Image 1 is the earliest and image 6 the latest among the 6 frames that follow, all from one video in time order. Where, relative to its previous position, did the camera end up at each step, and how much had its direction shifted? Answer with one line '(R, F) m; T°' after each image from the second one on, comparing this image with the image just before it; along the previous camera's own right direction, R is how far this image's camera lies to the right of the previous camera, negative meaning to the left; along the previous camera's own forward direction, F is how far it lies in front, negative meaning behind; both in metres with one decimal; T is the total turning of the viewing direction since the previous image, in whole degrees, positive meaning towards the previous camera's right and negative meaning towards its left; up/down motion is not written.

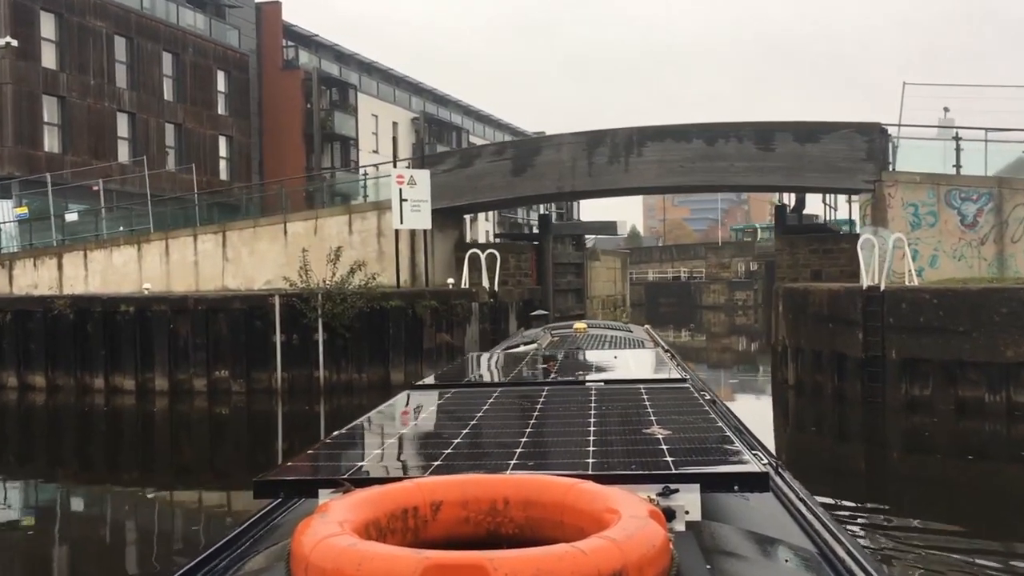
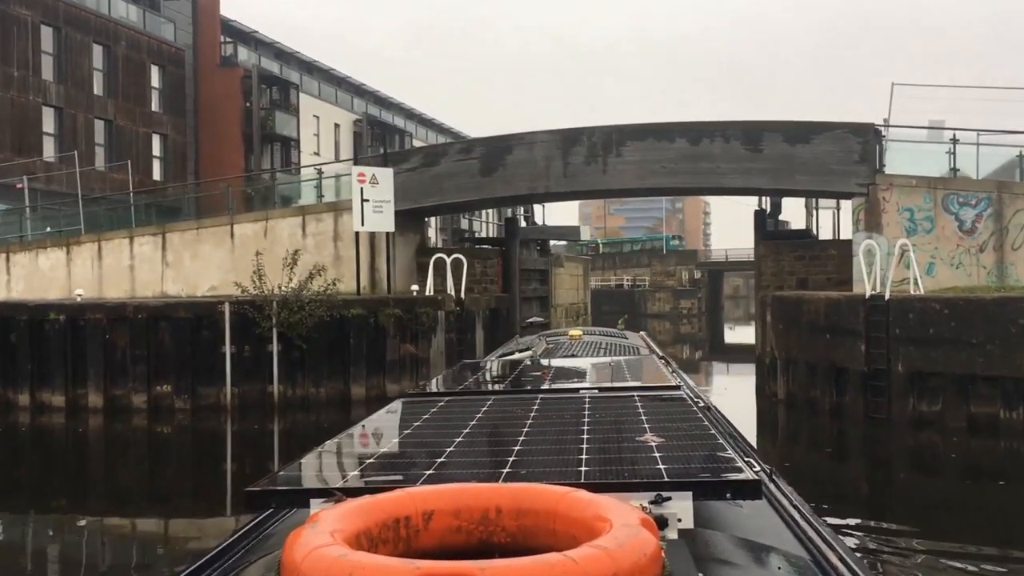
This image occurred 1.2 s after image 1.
(-0.6, +1.1) m; +4°
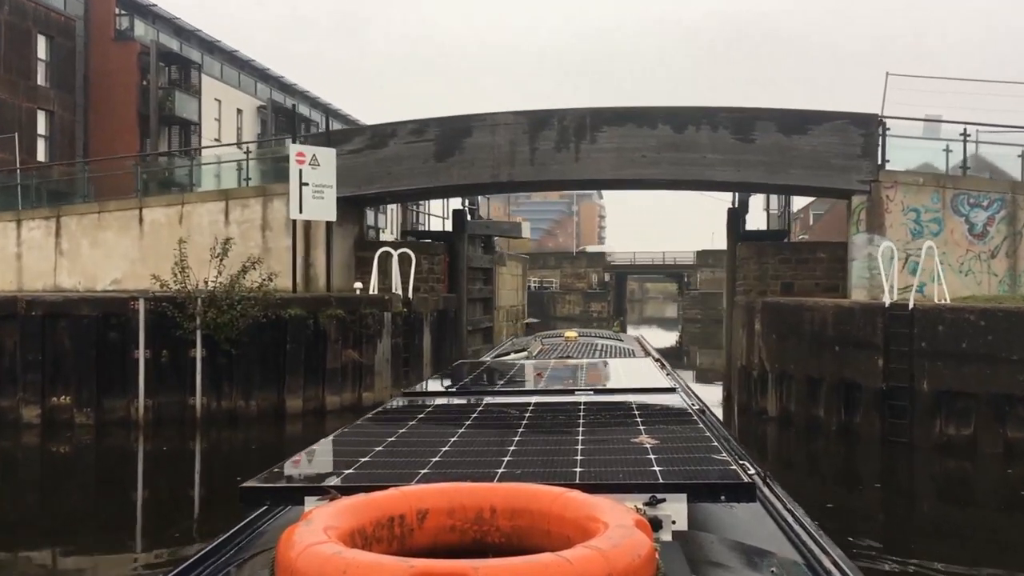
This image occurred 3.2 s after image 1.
(-1.1, +1.8) m; +7°
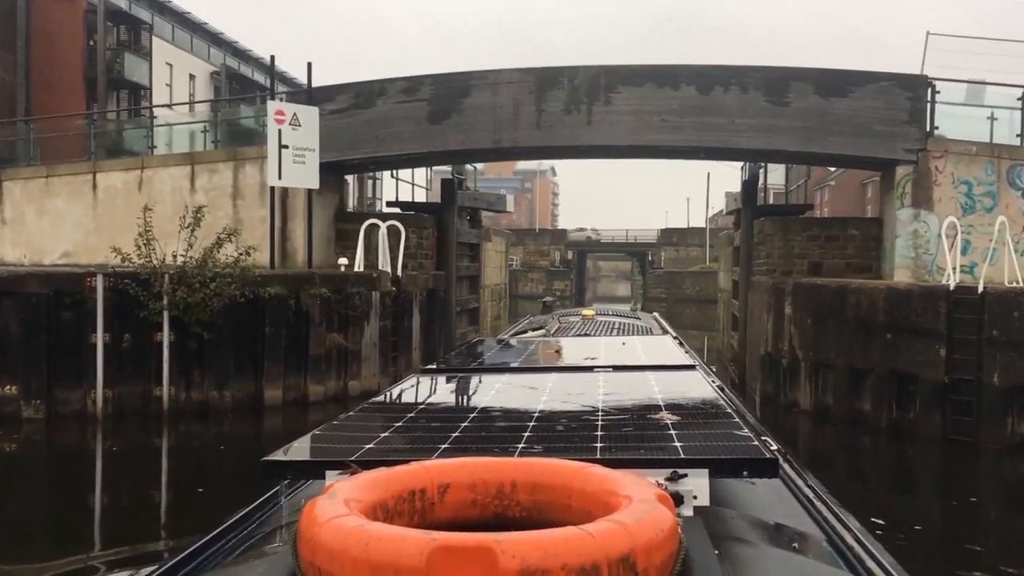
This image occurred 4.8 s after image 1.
(-0.8, +1.4) m; +3°
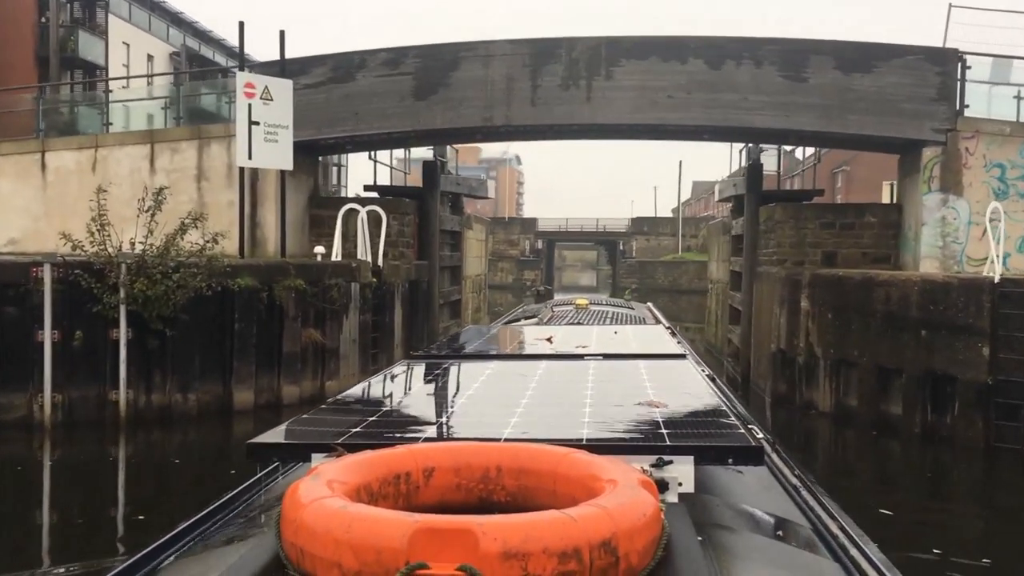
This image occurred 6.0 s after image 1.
(-0.4, +1.1) m; +2°
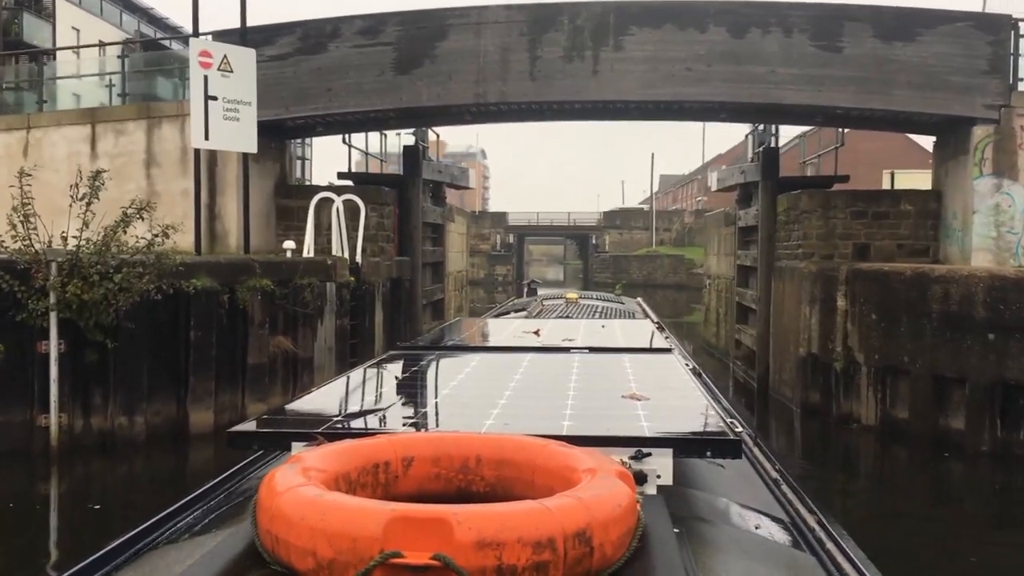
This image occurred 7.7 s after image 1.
(-0.4, +1.5) m; +2°
